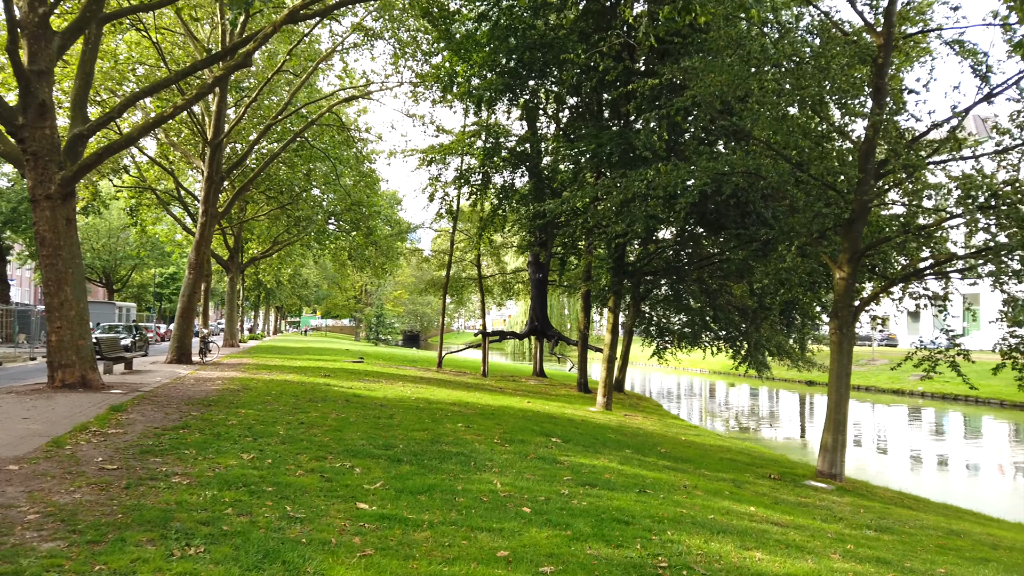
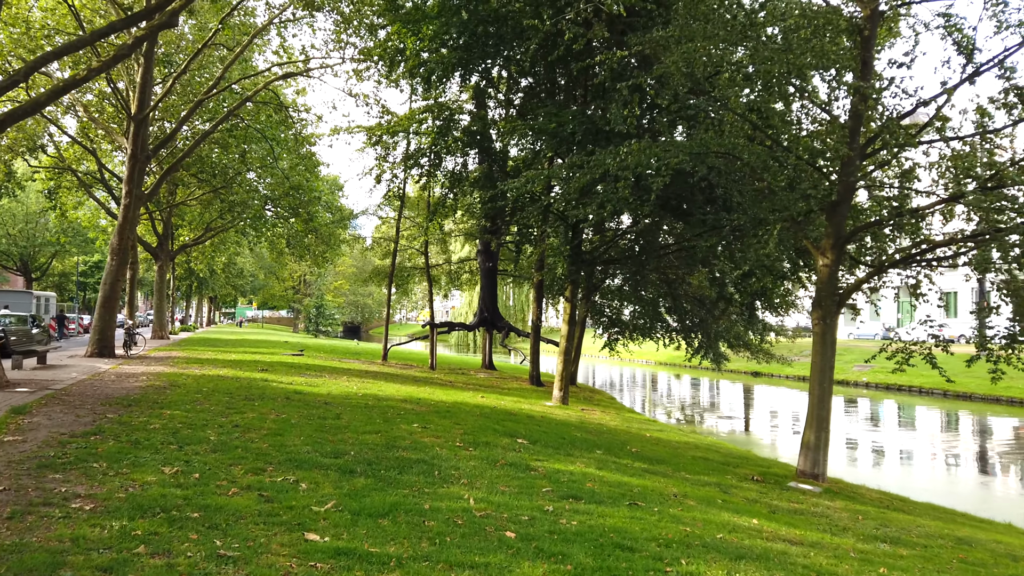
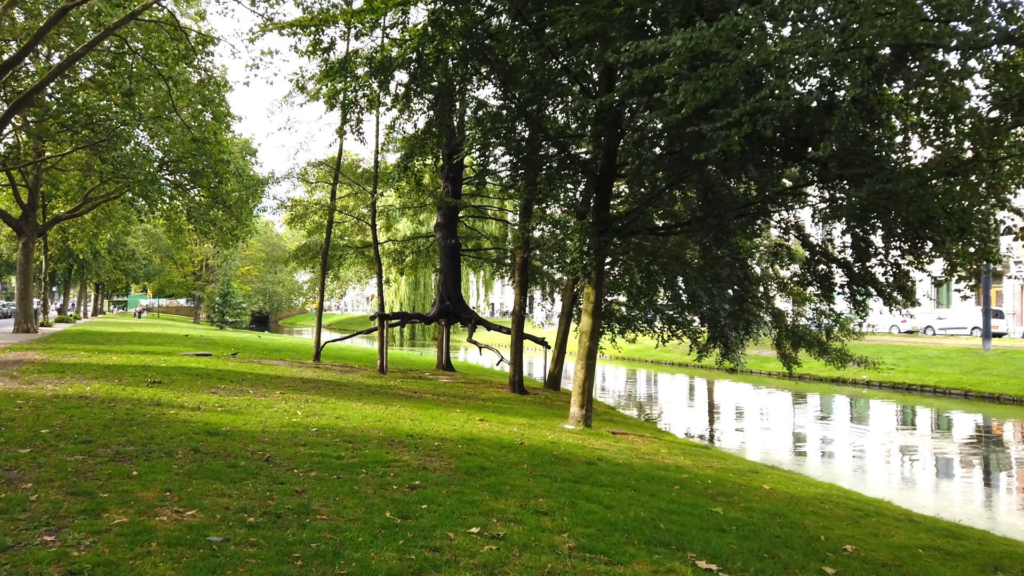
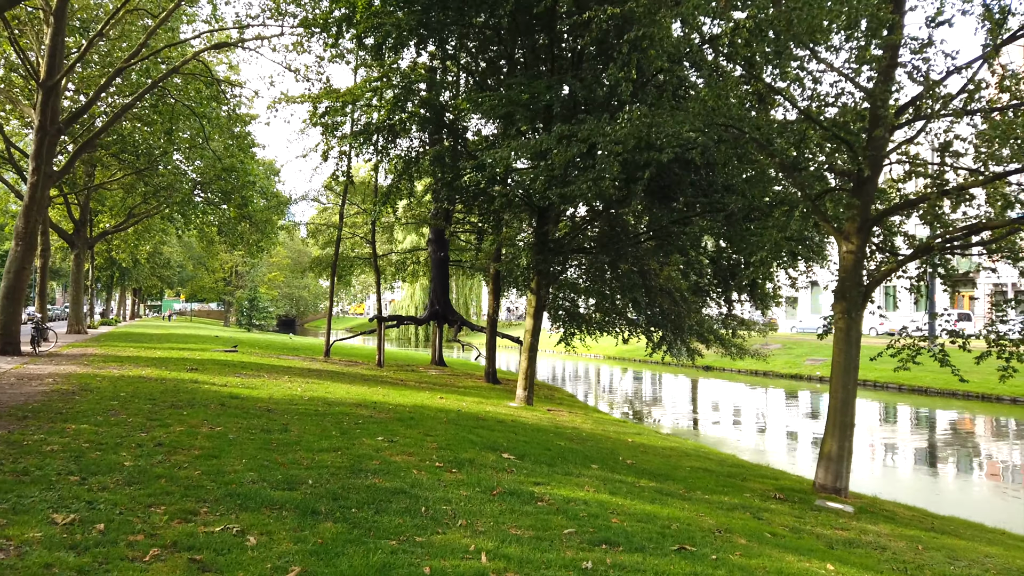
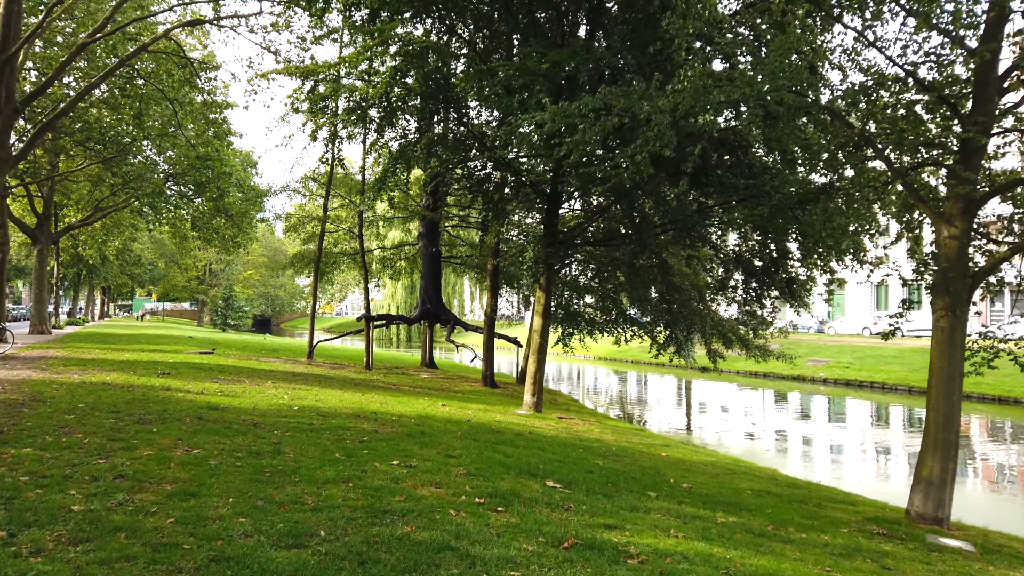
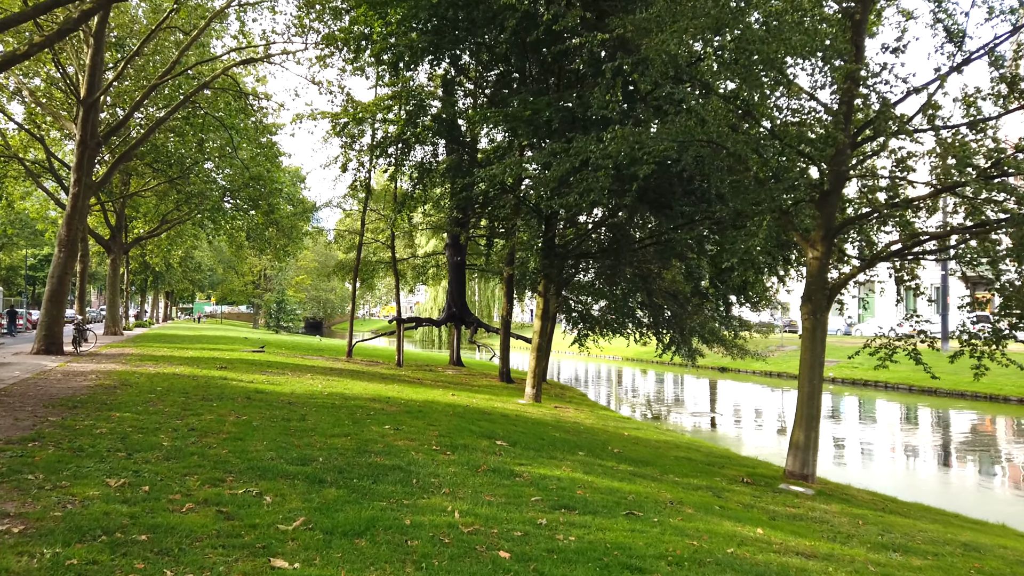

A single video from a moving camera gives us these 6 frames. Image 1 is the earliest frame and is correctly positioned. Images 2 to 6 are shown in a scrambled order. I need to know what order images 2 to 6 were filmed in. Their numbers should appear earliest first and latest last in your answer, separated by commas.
2, 6, 4, 5, 3
